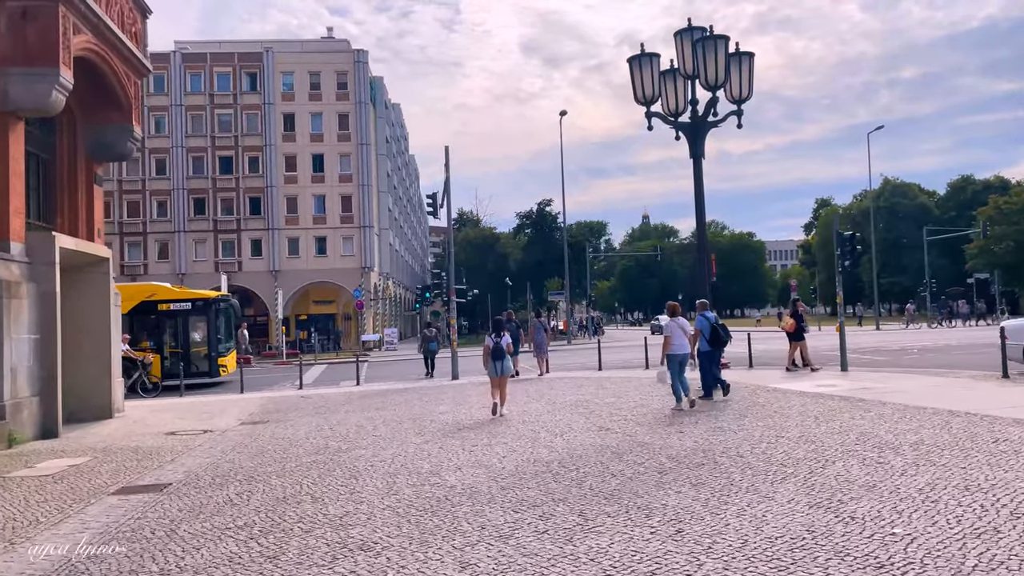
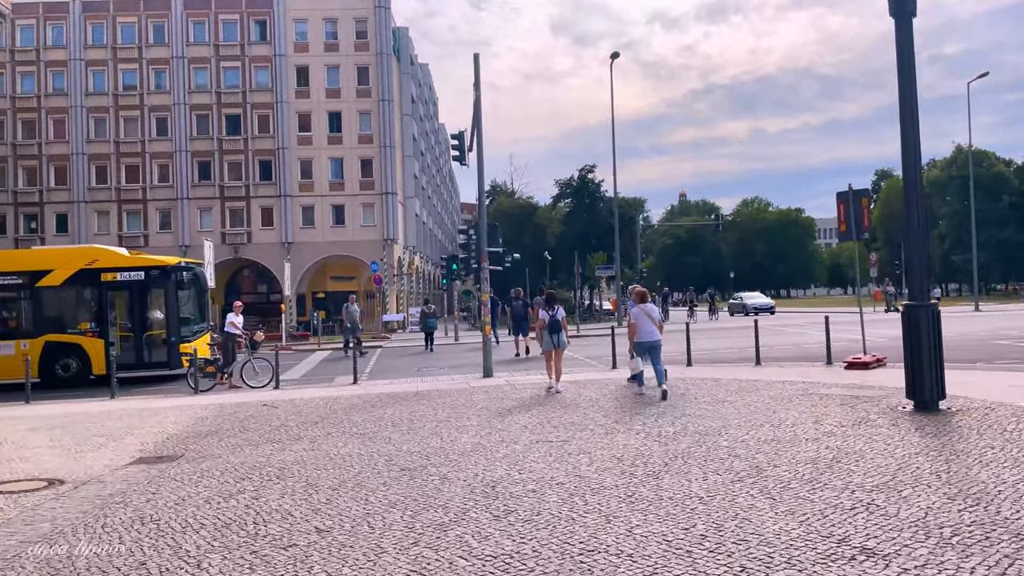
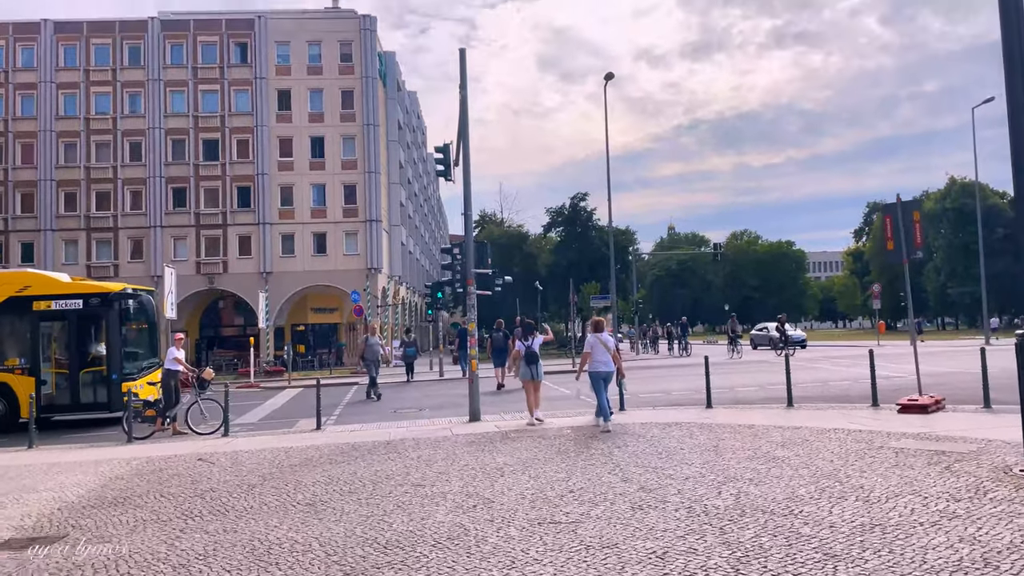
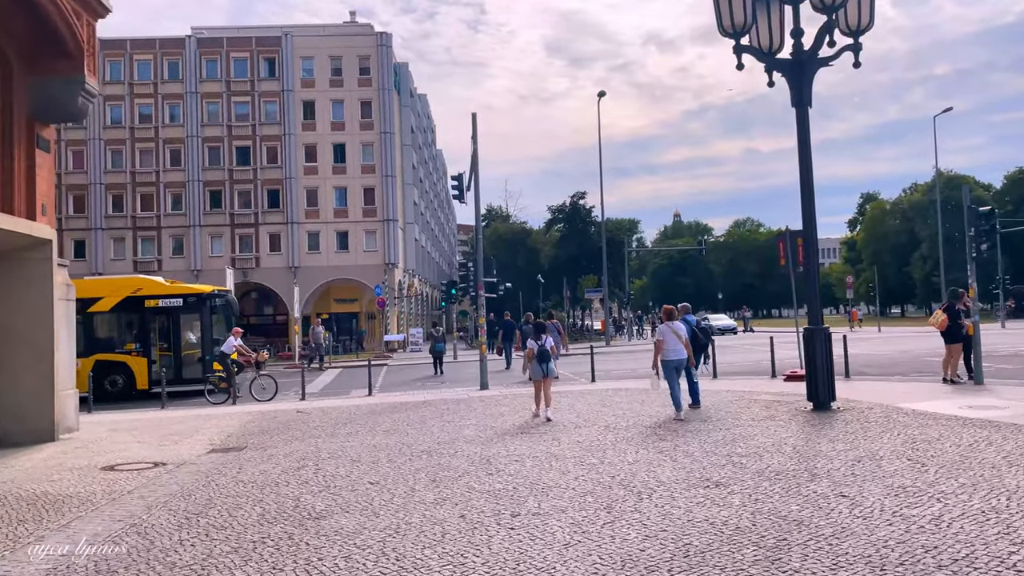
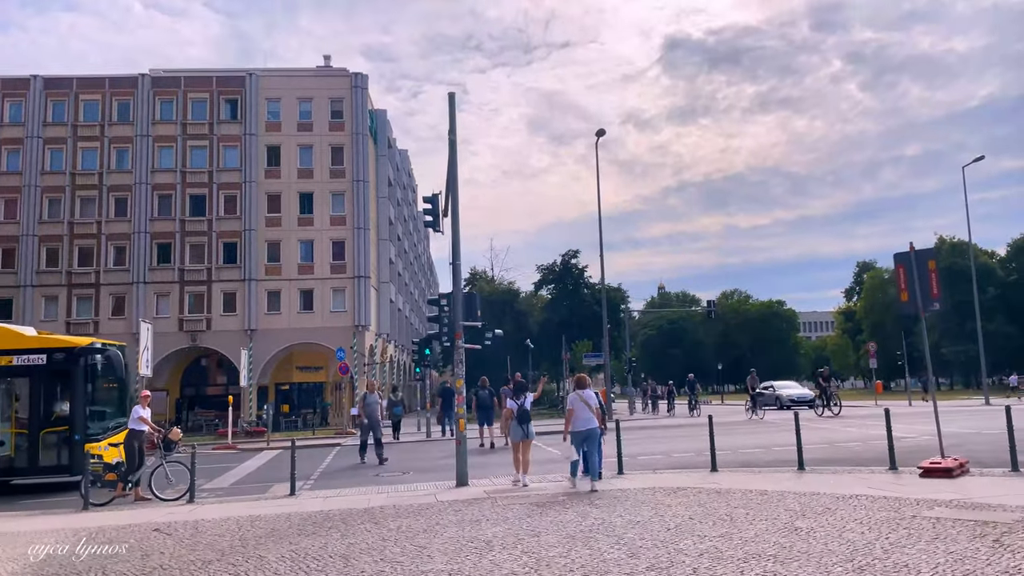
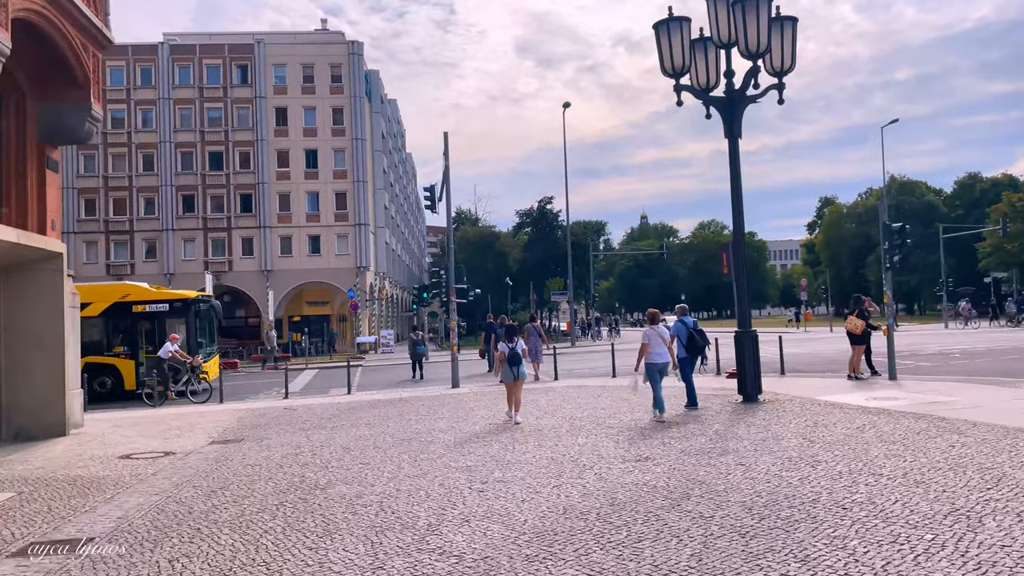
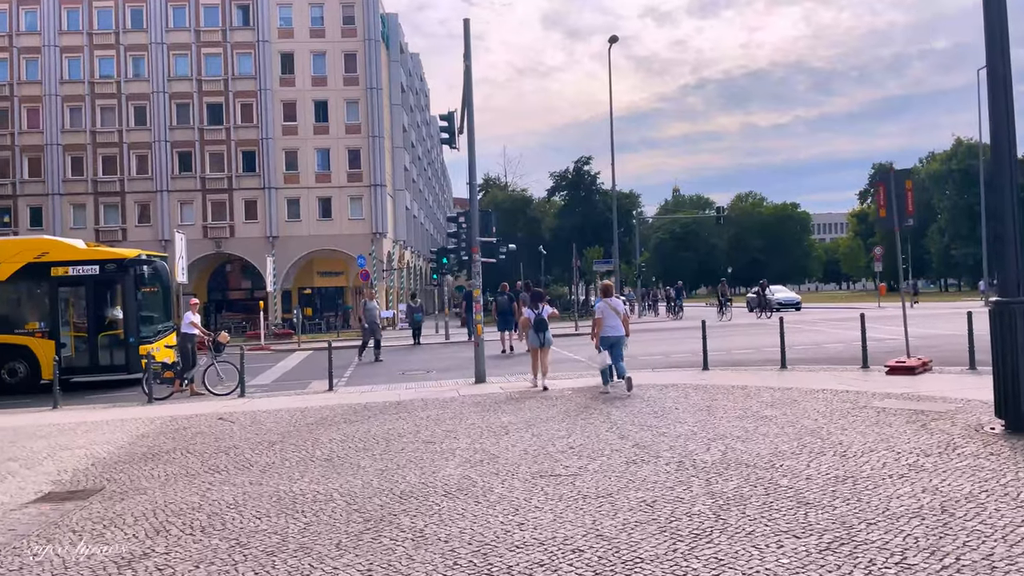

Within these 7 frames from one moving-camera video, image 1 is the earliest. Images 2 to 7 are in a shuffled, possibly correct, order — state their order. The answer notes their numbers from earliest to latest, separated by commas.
6, 4, 2, 7, 3, 5
